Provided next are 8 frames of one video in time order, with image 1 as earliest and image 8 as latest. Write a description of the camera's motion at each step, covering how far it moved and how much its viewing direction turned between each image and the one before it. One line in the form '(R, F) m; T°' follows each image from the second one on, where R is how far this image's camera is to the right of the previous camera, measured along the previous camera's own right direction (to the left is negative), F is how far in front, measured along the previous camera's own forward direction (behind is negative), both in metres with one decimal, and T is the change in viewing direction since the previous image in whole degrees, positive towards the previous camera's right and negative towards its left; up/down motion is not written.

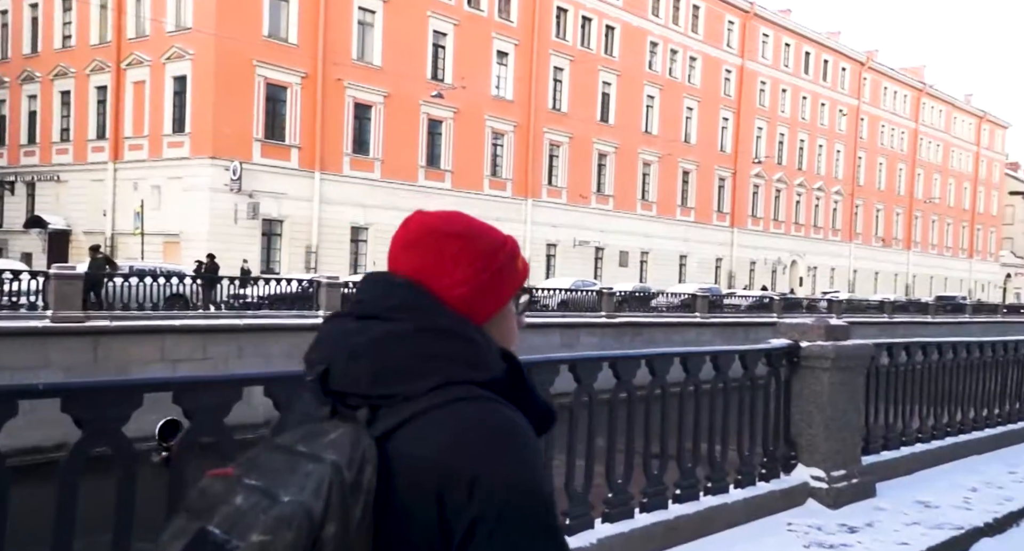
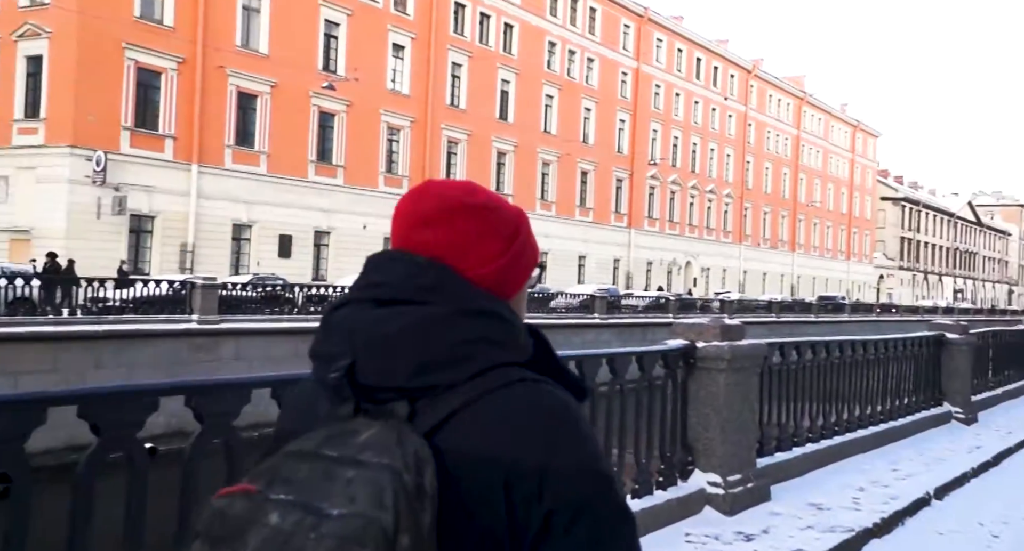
(-0.6, +0.8) m; +8°
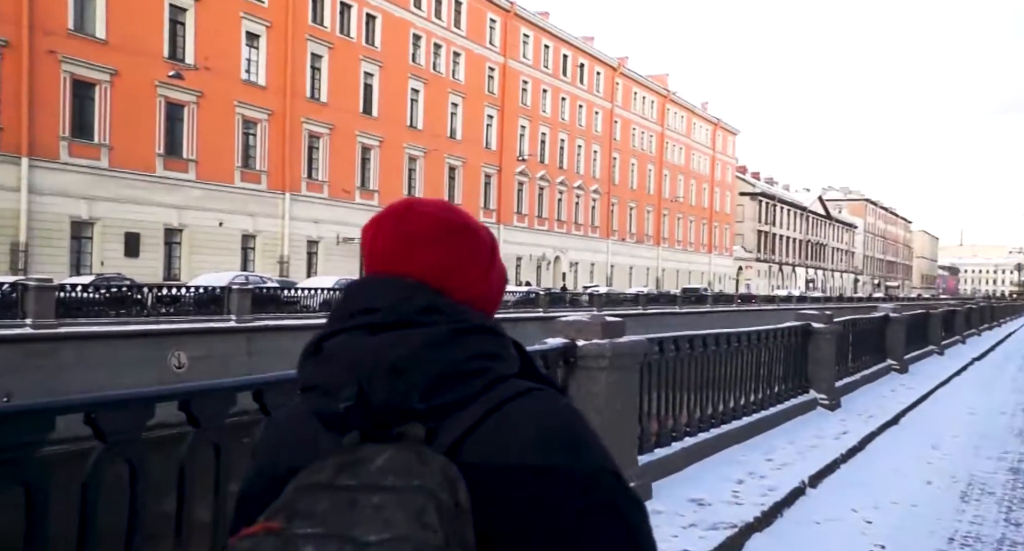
(-0.1, +0.7) m; +9°
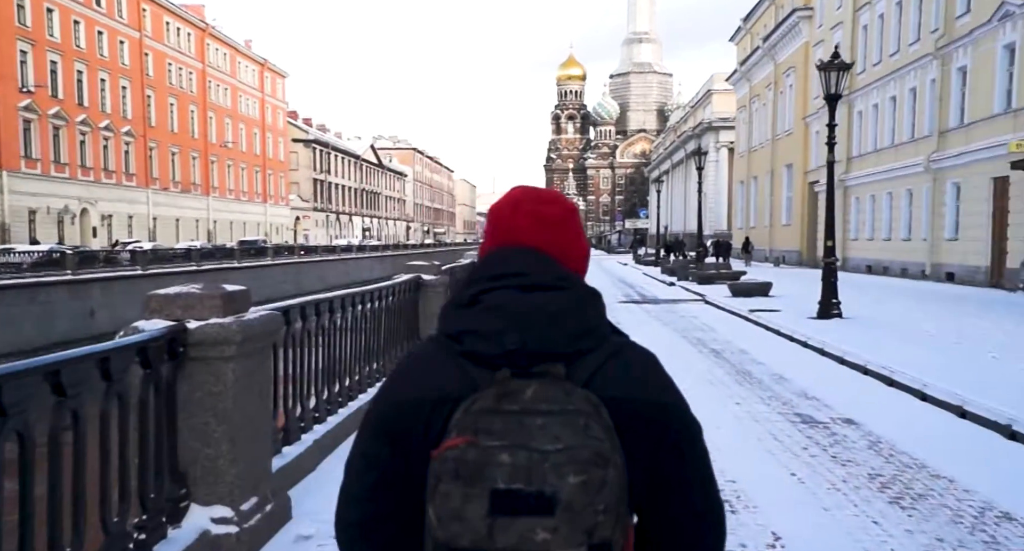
(+0.1, +1.6) m; +31°
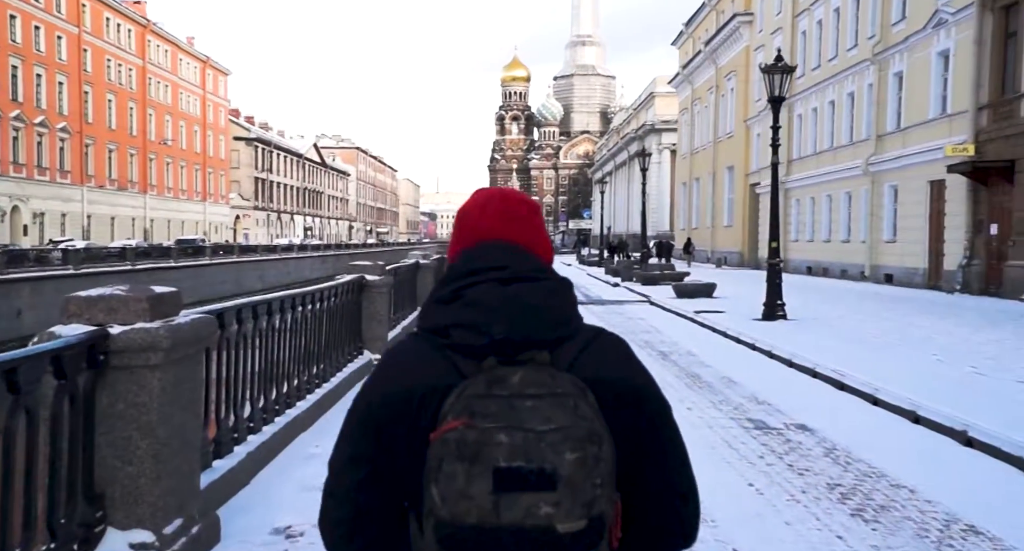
(0.0, +0.2) m; +4°
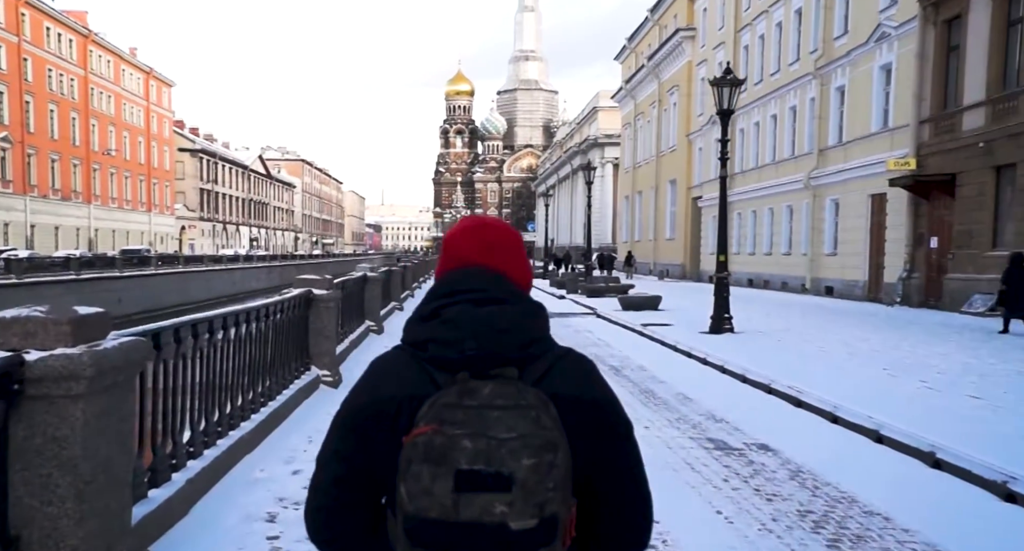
(-0.1, +0.2) m; +4°
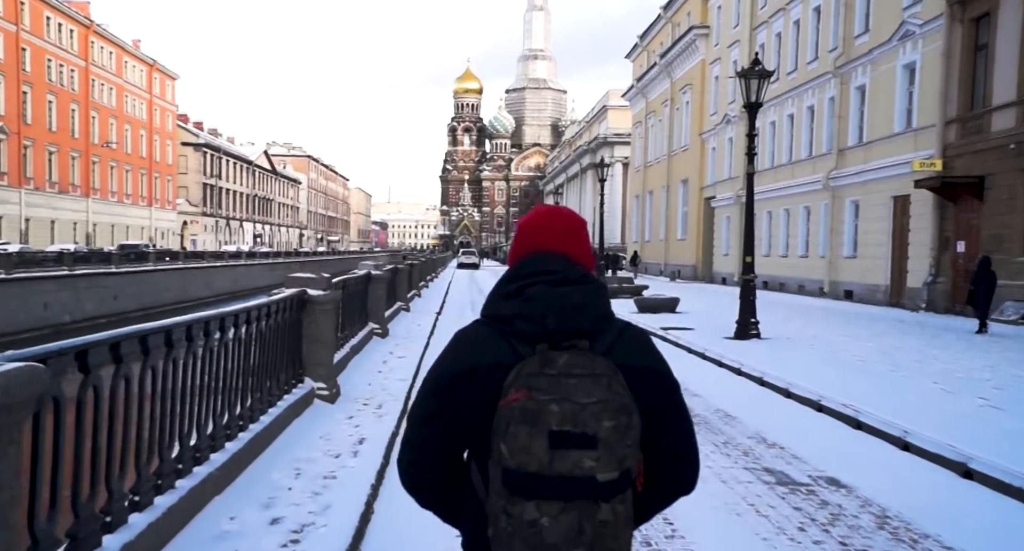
(-0.1, +0.8) m; 0°
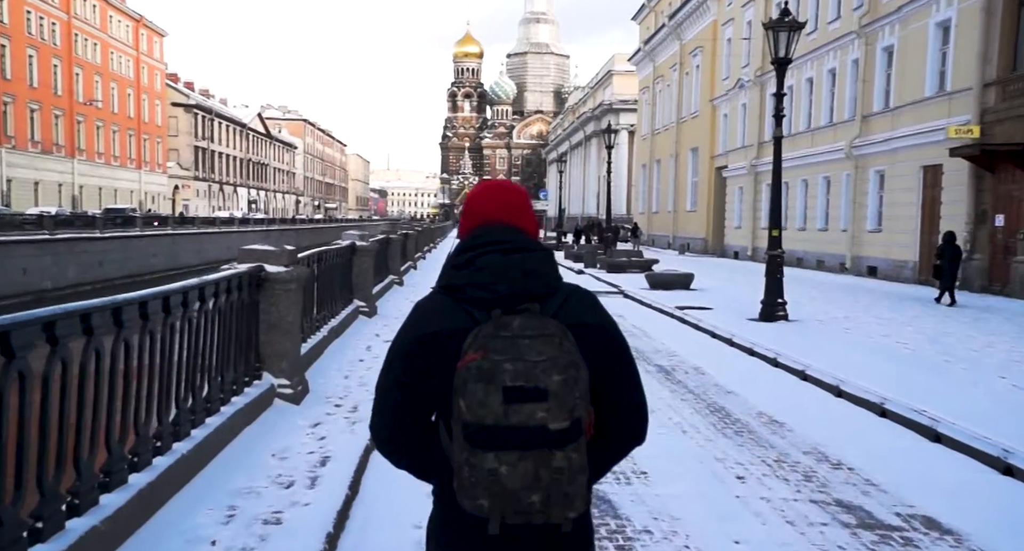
(0.0, +1.2) m; 0°
